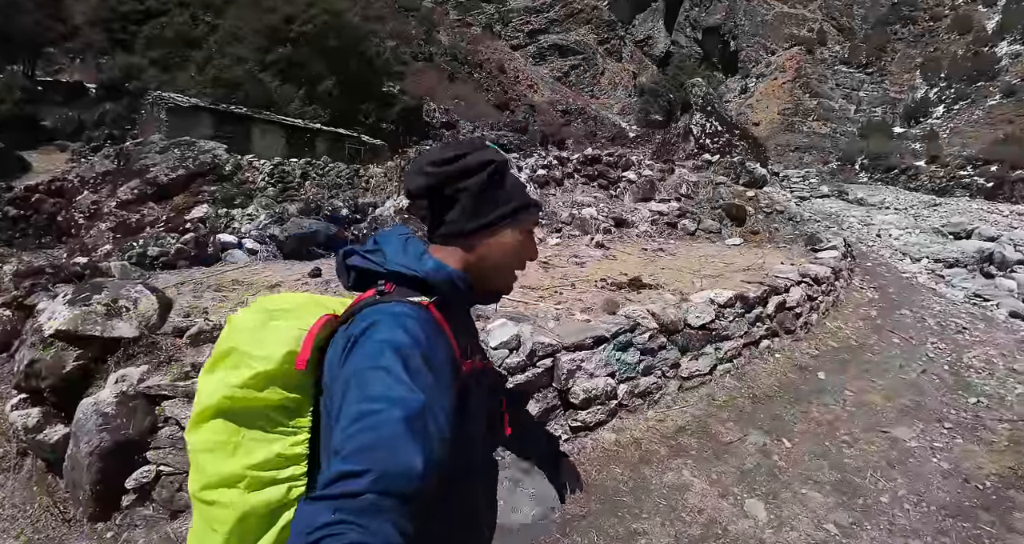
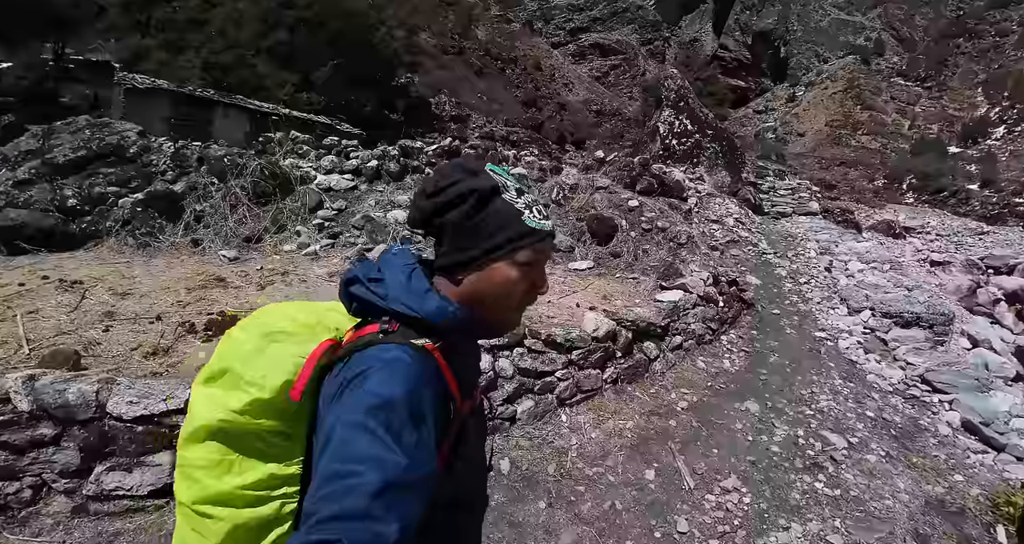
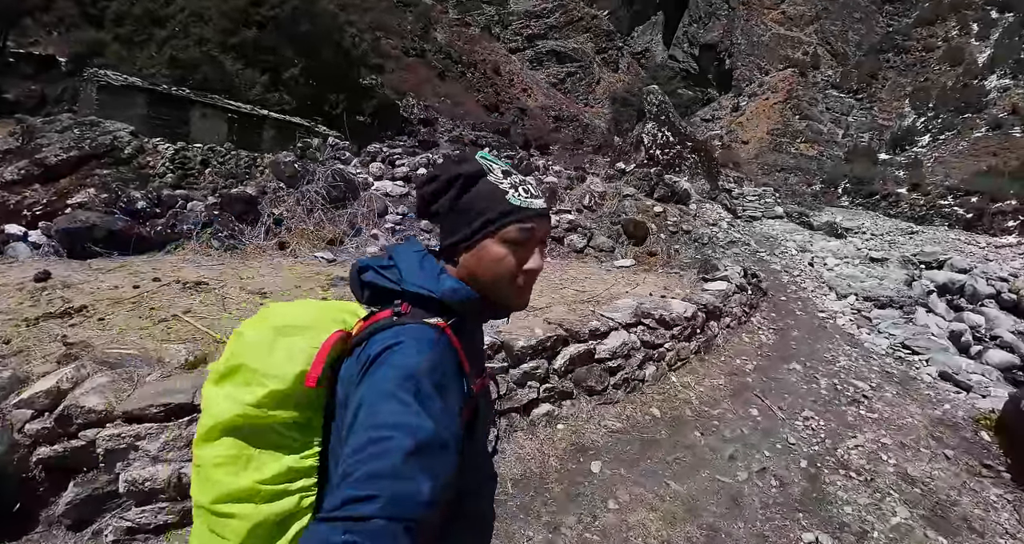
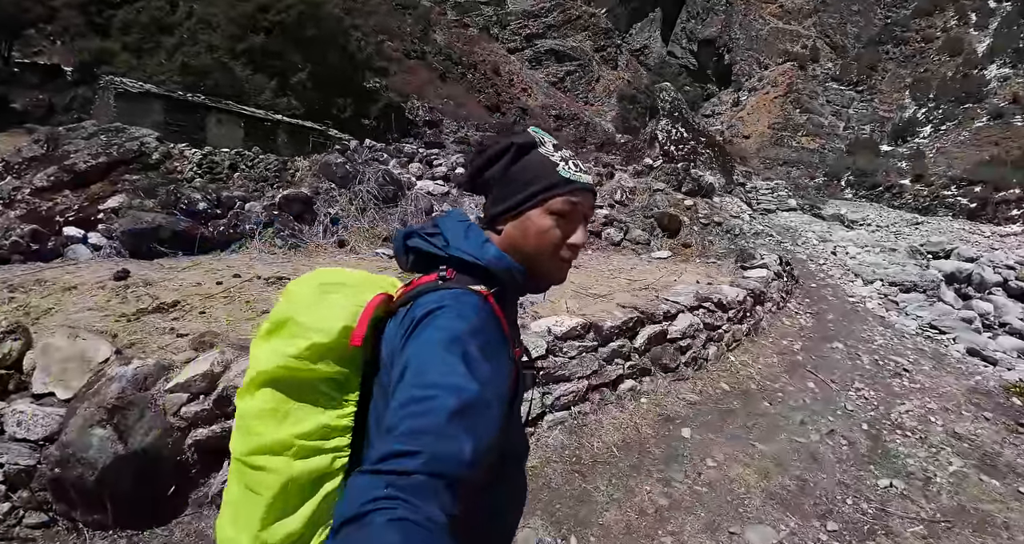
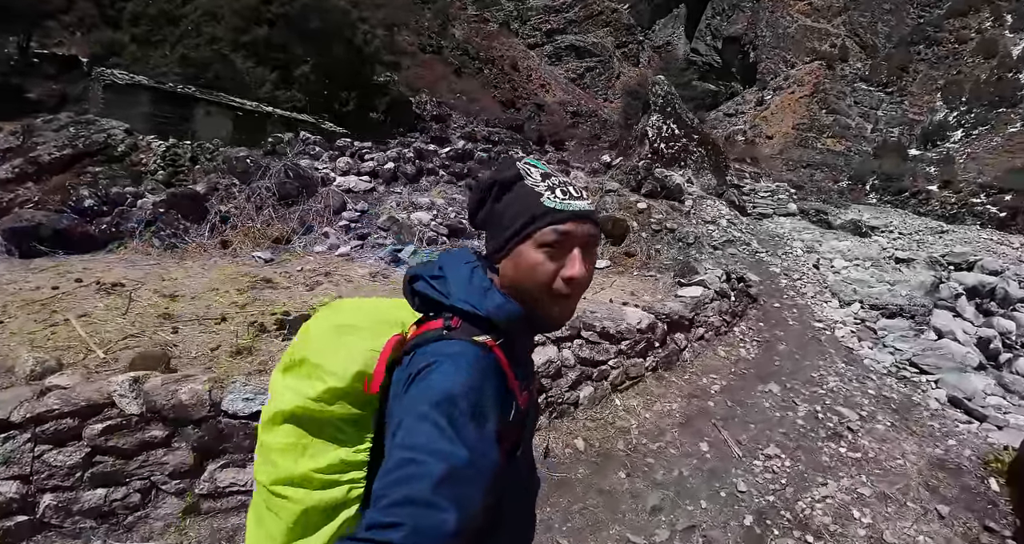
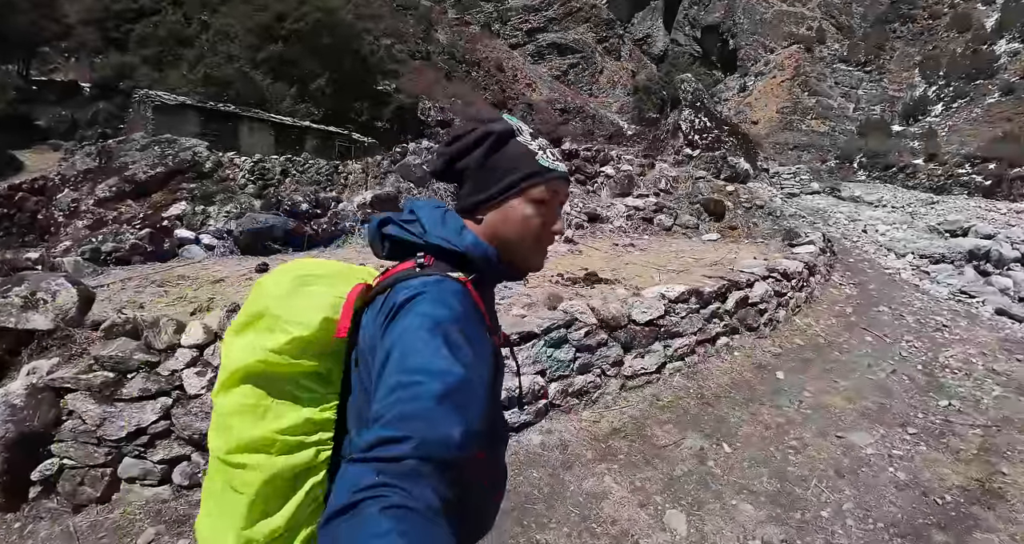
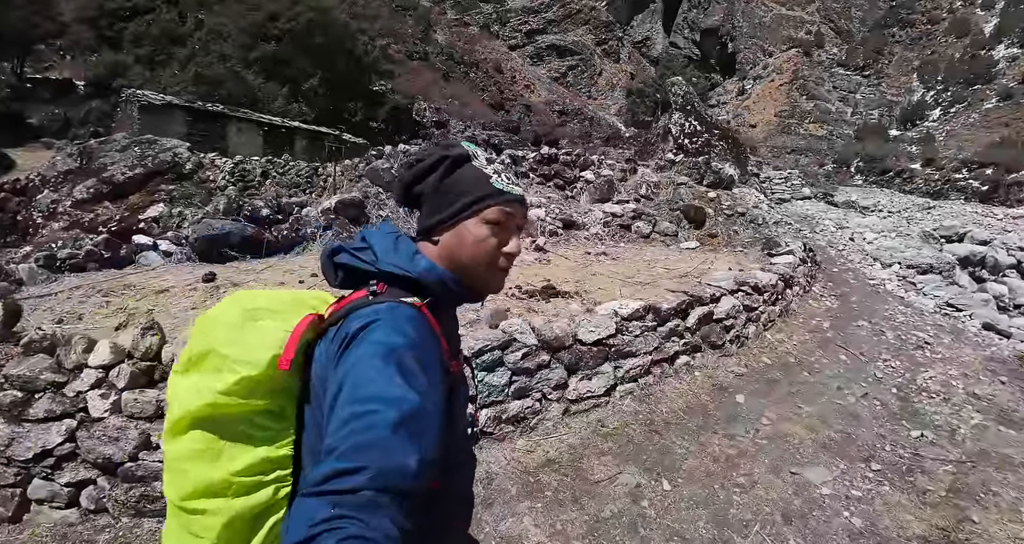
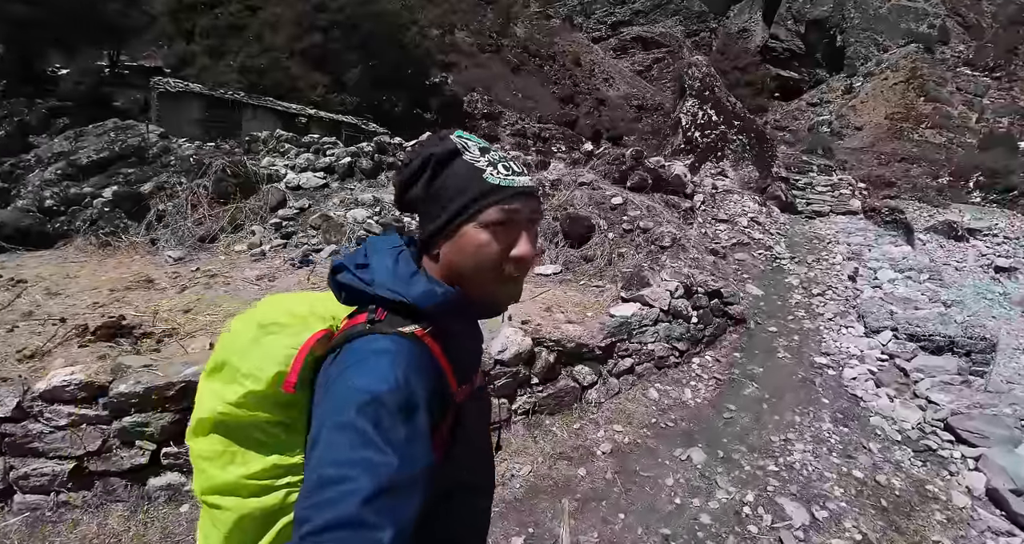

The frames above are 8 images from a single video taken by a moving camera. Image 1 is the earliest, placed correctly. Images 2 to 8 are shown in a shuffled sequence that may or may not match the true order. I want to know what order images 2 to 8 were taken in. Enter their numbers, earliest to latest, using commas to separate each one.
6, 7, 4, 3, 5, 2, 8
